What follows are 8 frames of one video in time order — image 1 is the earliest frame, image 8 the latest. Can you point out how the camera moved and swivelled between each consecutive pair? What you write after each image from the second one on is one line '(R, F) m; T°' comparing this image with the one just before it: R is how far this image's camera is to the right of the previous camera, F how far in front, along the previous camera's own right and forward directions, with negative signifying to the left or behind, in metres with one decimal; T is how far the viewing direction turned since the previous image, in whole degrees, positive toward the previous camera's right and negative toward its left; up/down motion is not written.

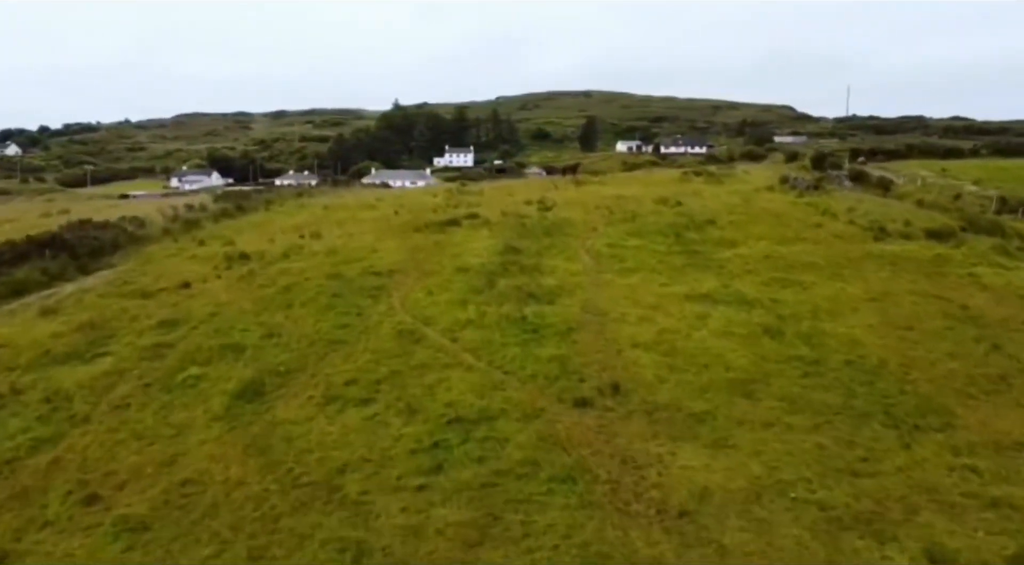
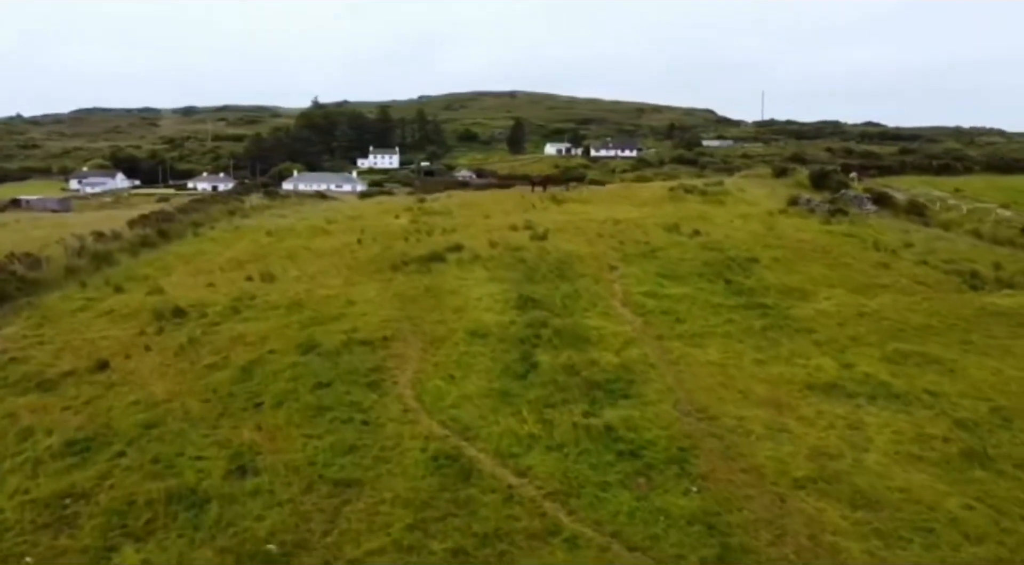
(-3.4, +7.5) m; +6°
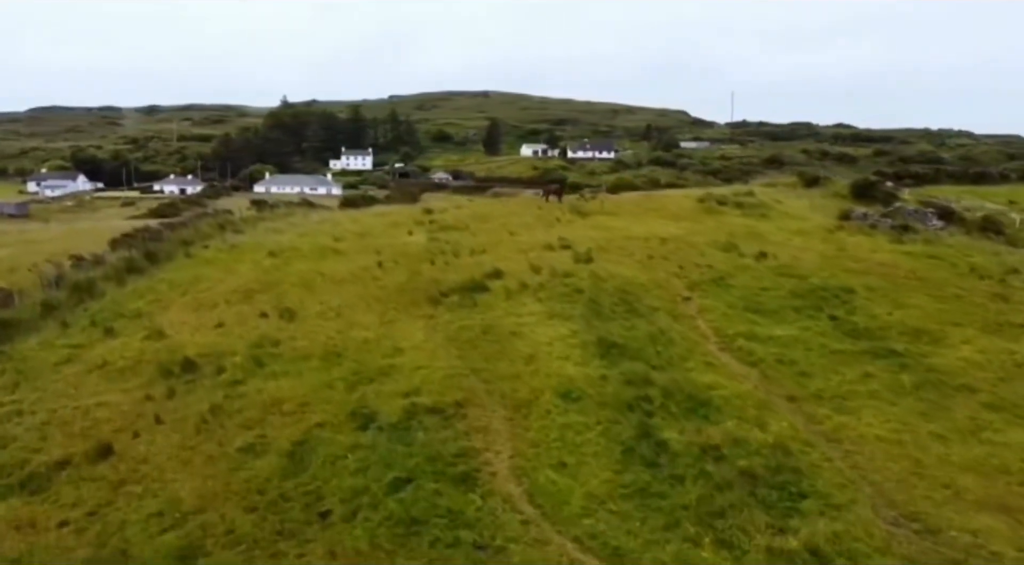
(-3.3, +4.6) m; +2°
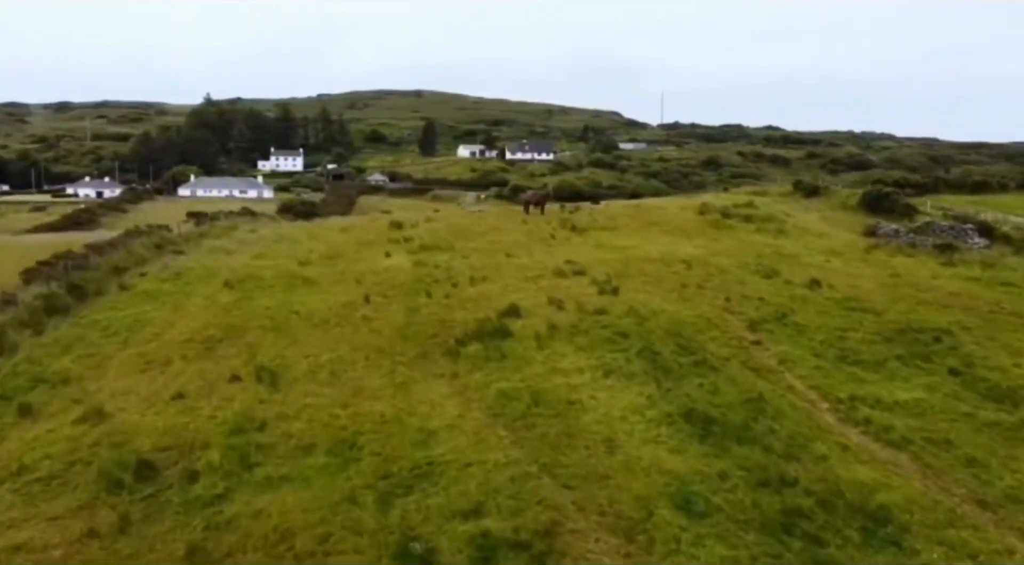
(-3.0, +5.7) m; +5°
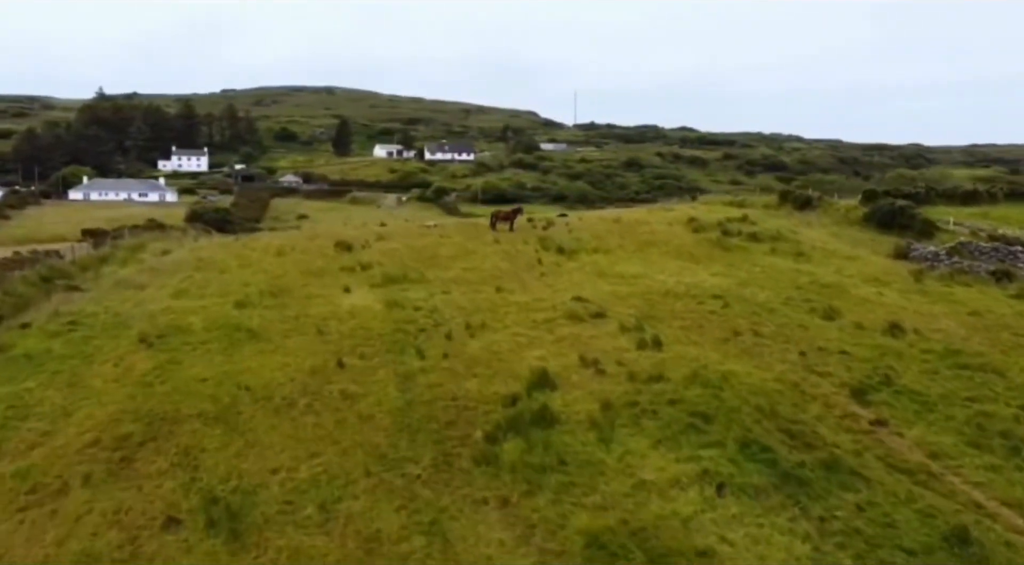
(-2.9, +6.8) m; +6°
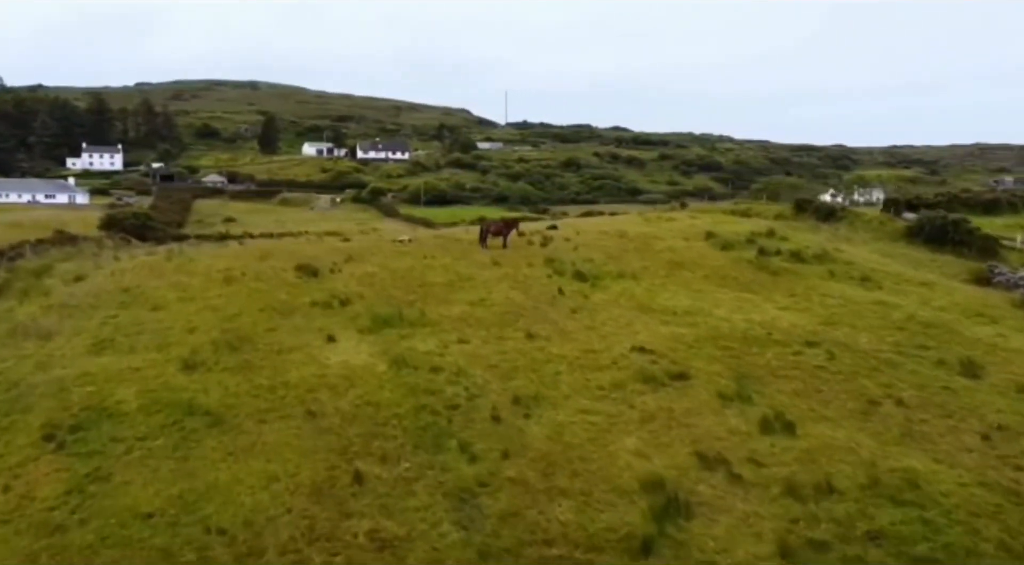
(-3.1, +6.8) m; +5°
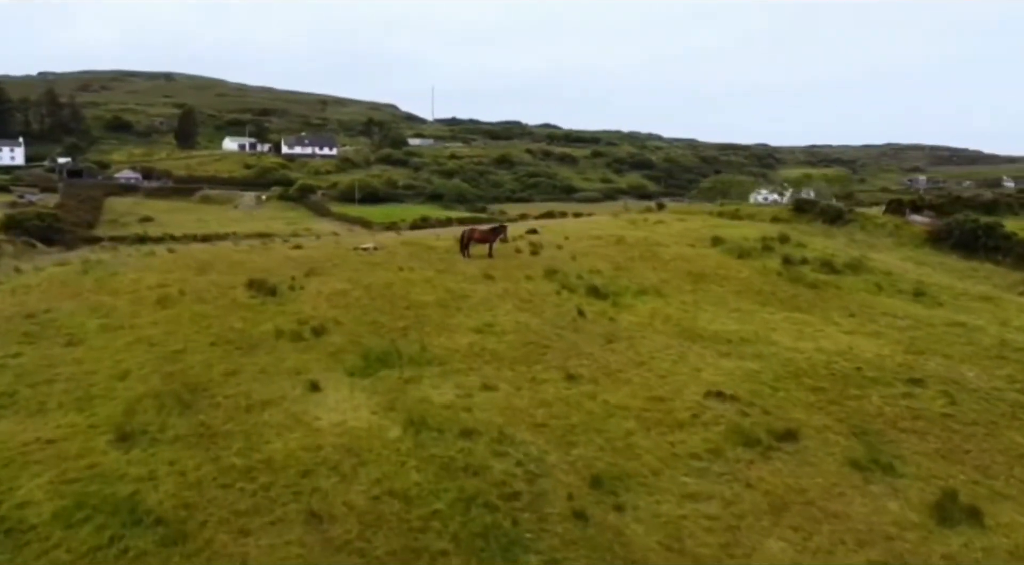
(-2.5, +5.1) m; +5°
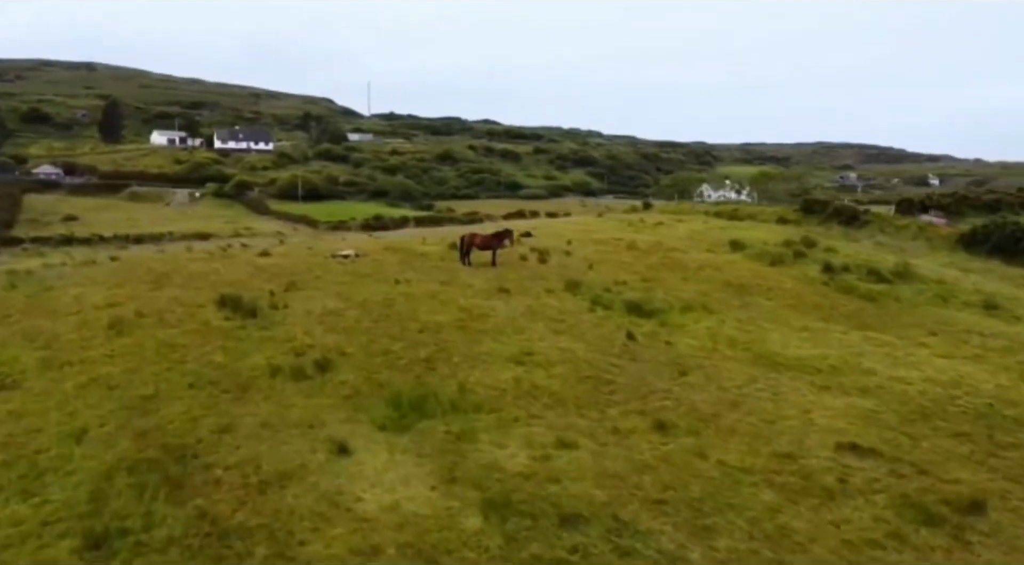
(-2.5, +3.9) m; +5°
